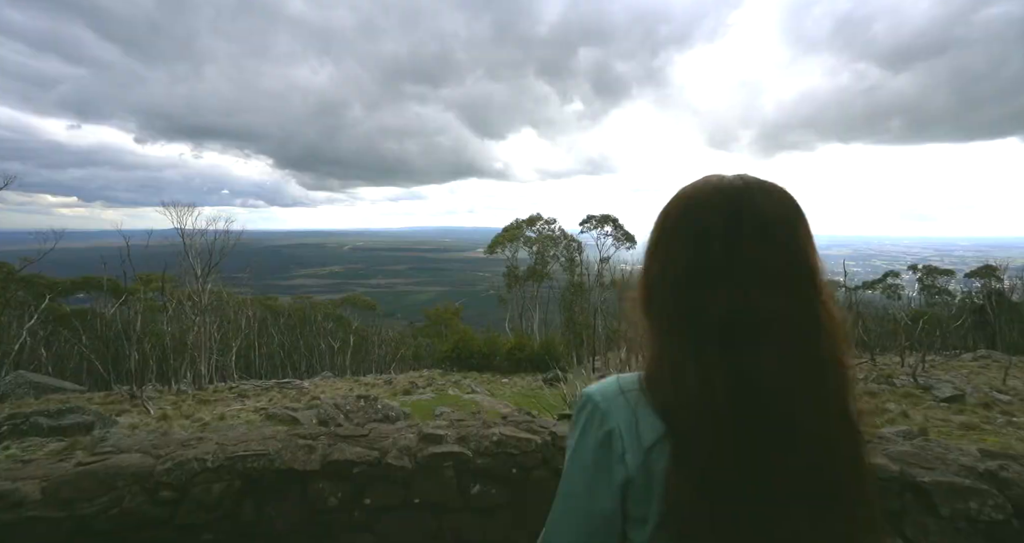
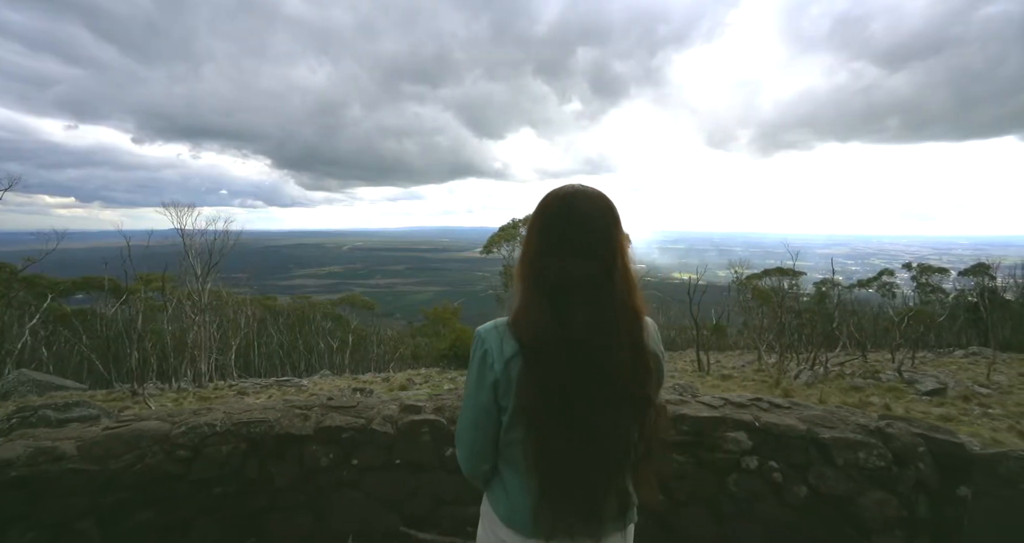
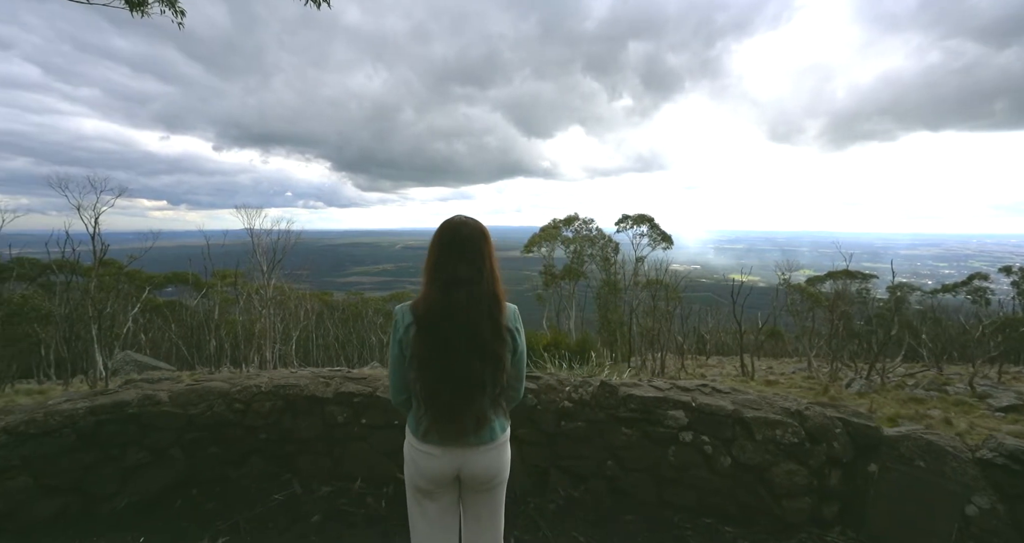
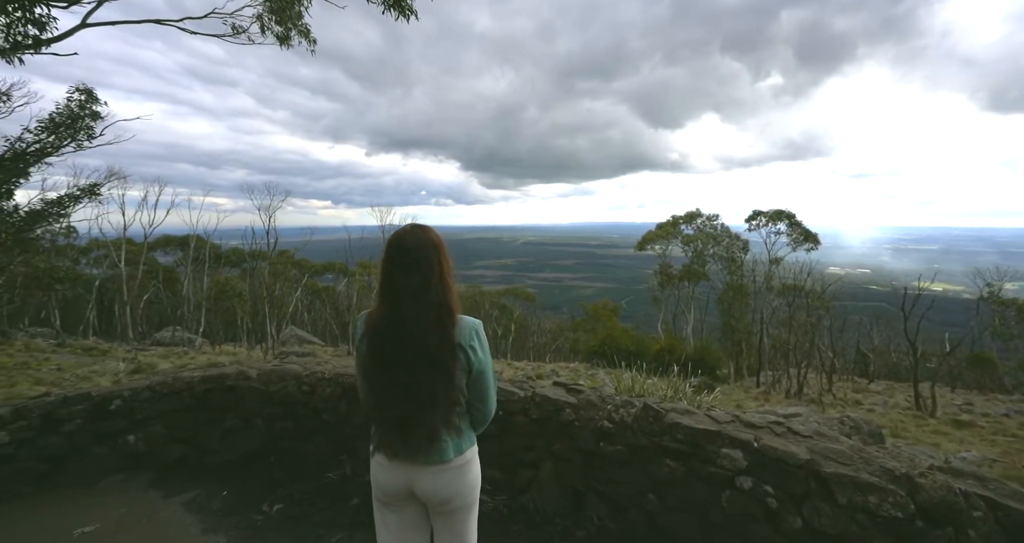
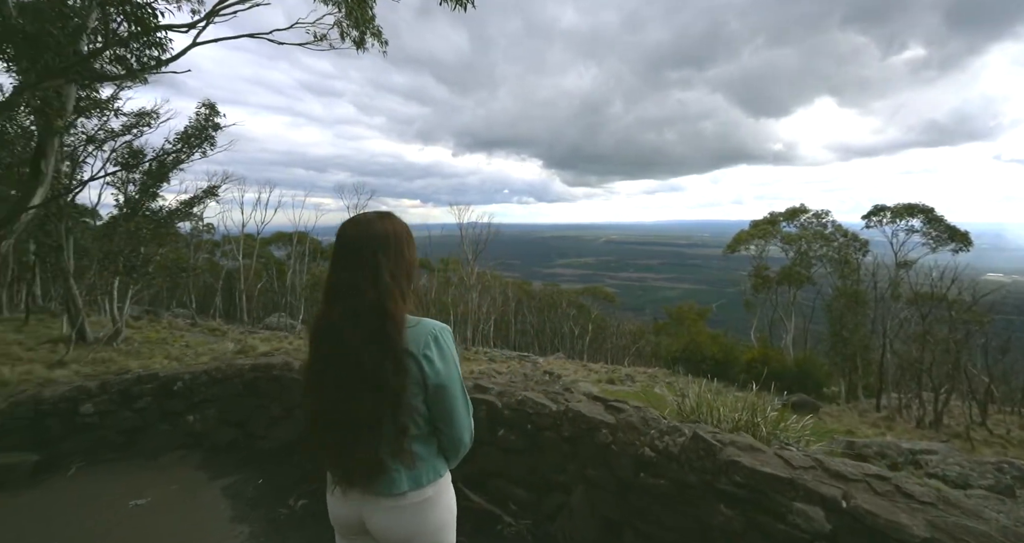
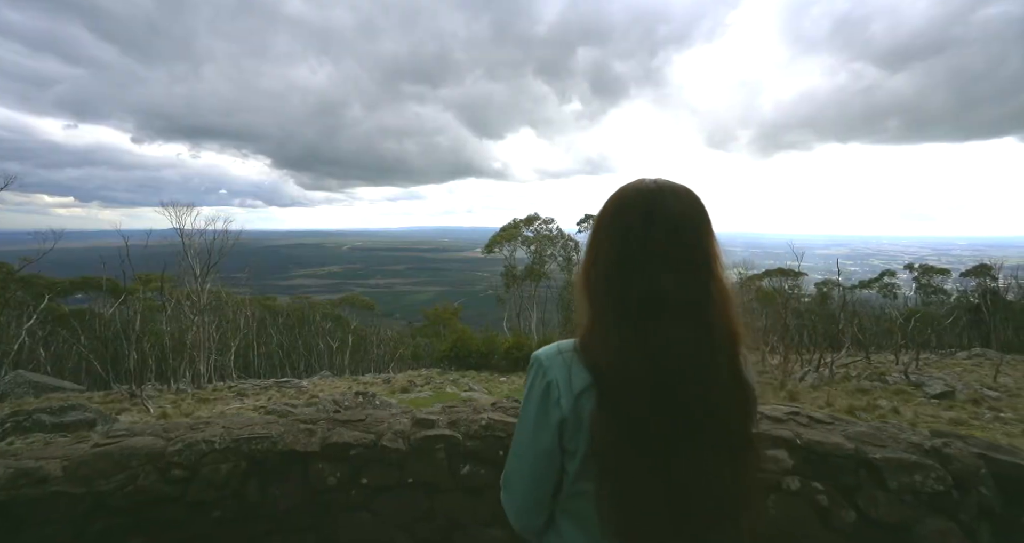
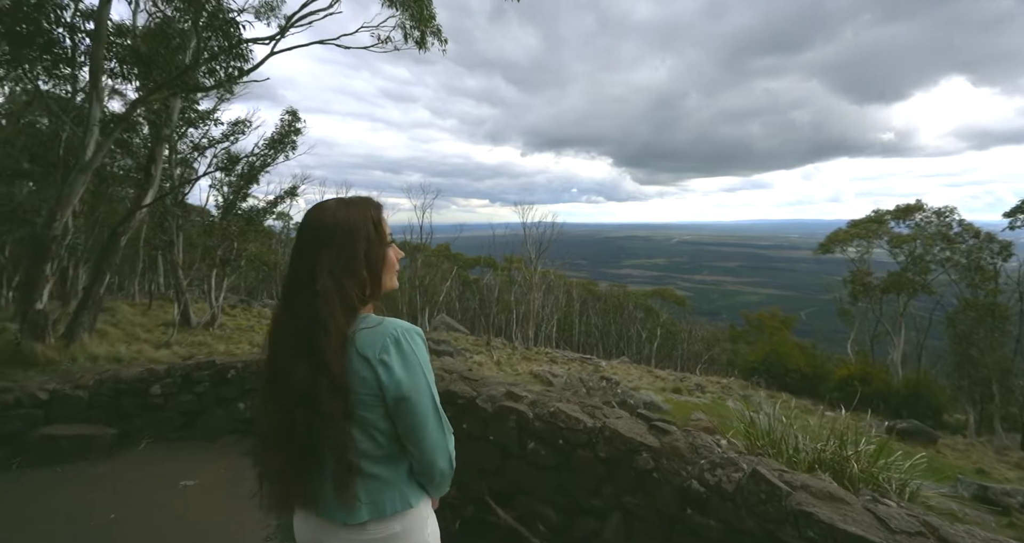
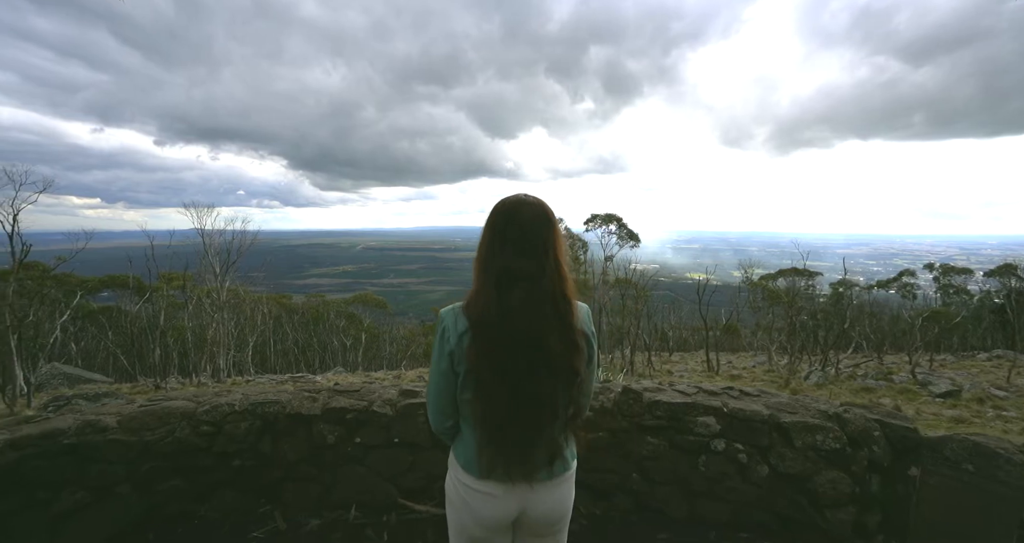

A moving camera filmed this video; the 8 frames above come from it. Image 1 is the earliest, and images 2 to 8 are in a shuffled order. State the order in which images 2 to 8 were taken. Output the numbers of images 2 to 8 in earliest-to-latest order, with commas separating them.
6, 2, 8, 3, 4, 5, 7
